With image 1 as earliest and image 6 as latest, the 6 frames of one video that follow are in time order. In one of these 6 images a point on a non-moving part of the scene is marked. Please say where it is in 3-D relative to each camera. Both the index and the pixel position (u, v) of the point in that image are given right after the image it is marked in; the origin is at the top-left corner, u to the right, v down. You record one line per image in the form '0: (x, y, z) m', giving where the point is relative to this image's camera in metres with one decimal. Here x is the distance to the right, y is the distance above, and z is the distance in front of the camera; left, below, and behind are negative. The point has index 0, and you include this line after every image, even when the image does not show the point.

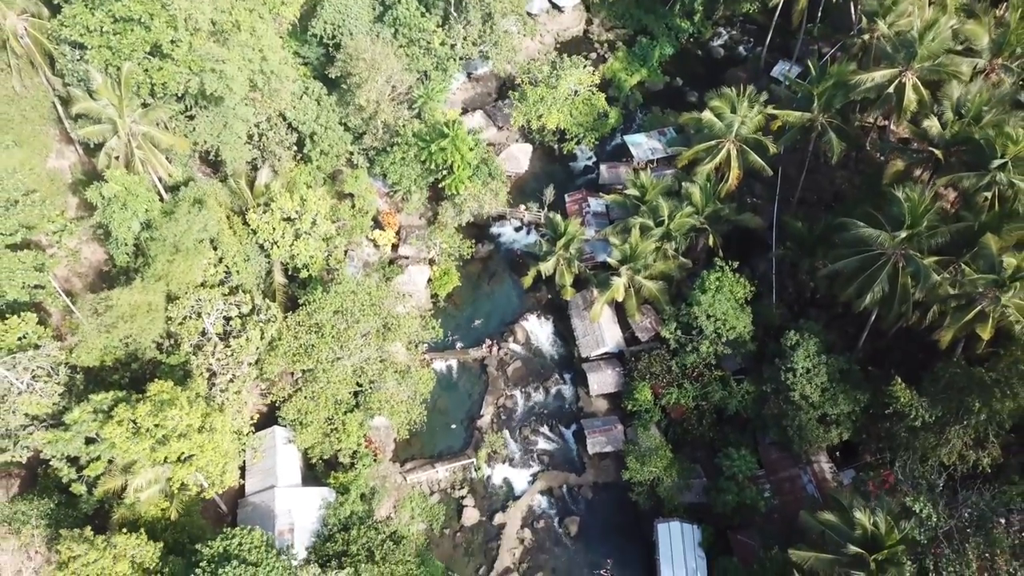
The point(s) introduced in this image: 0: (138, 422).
0: (-9.9, -3.5, +20.3) m
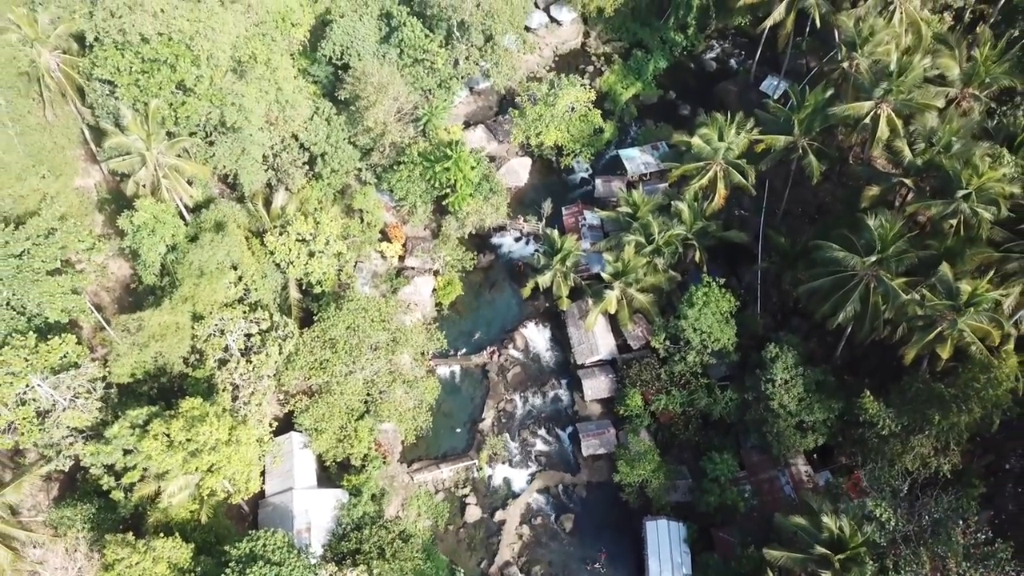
0: (-9.9, -4.3, +22.3) m
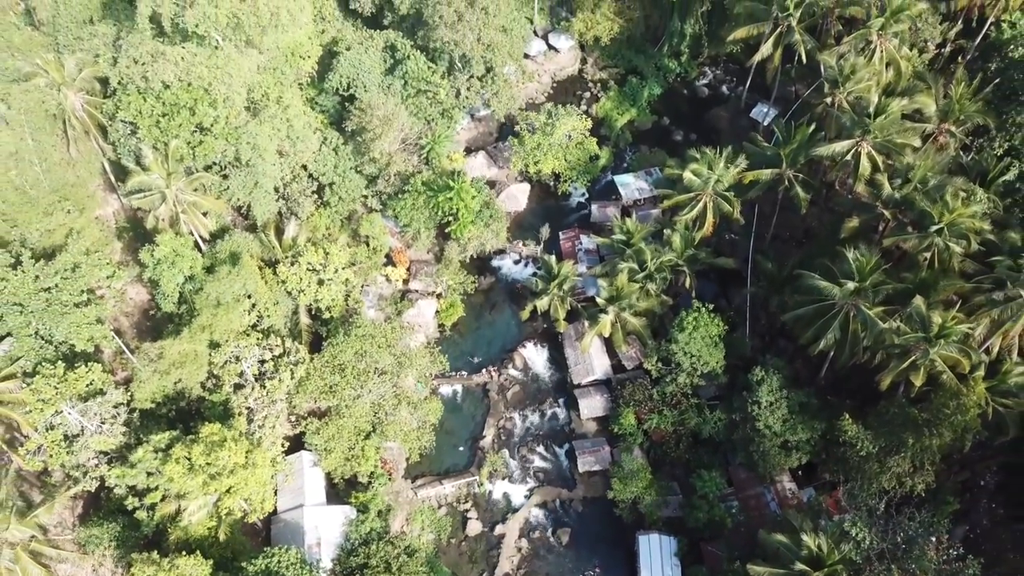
0: (-9.9, -5.3, +23.8) m
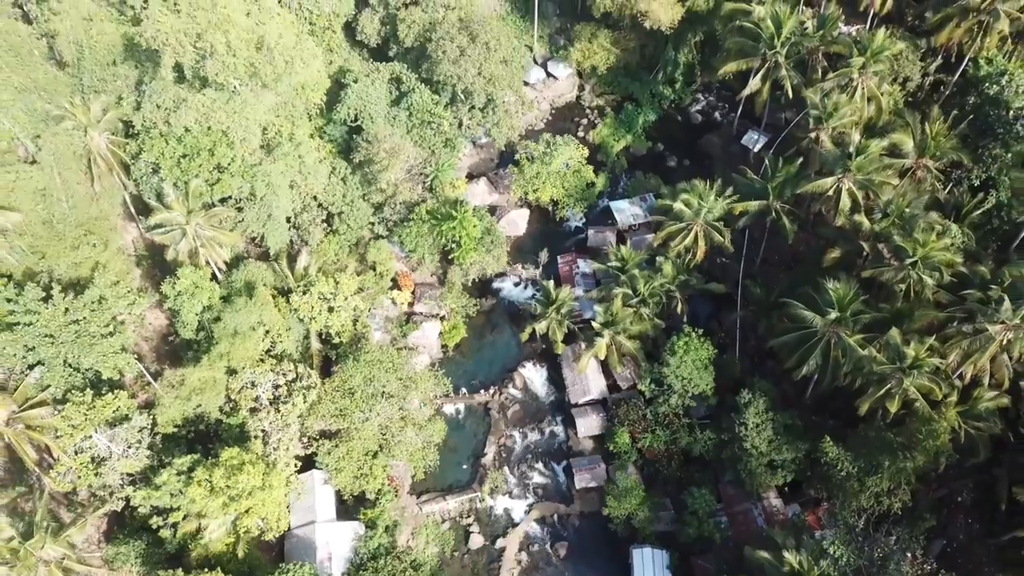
0: (-9.9, -6.4, +25.5) m
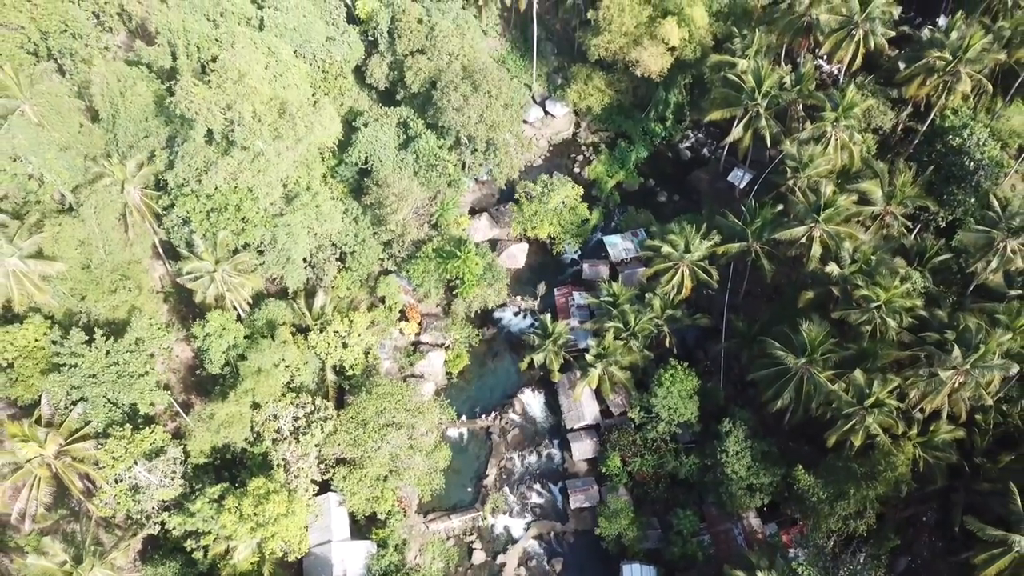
0: (-10.0, -8.1, +28.2) m
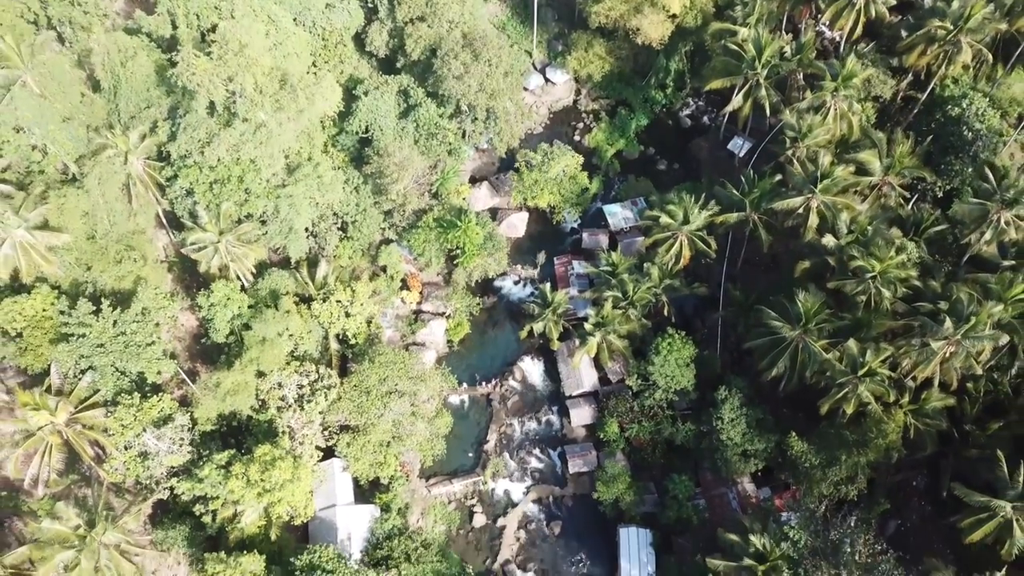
0: (-10.0, -7.0, +28.9) m
